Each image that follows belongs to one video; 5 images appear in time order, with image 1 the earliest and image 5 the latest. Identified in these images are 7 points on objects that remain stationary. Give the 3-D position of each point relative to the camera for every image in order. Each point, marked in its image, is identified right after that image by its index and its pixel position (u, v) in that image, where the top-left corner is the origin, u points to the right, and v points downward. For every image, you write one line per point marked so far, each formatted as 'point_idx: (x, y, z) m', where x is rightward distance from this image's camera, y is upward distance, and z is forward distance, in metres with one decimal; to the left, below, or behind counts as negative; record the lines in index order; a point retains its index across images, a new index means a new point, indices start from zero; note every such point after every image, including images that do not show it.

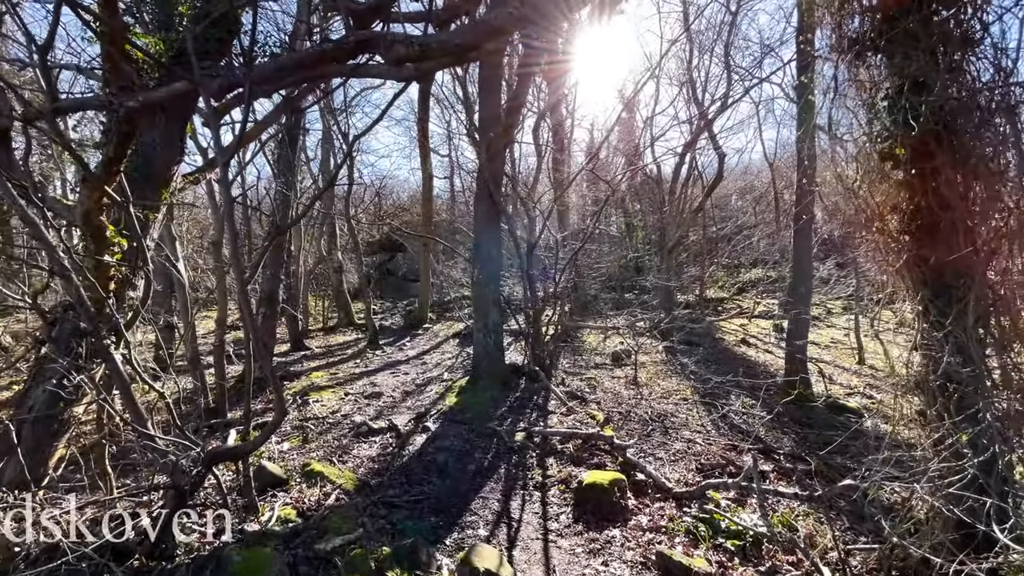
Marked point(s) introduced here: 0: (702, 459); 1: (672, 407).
0: (+1.7, -1.6, +4.4) m
1: (+2.1, -1.6, +6.2) m
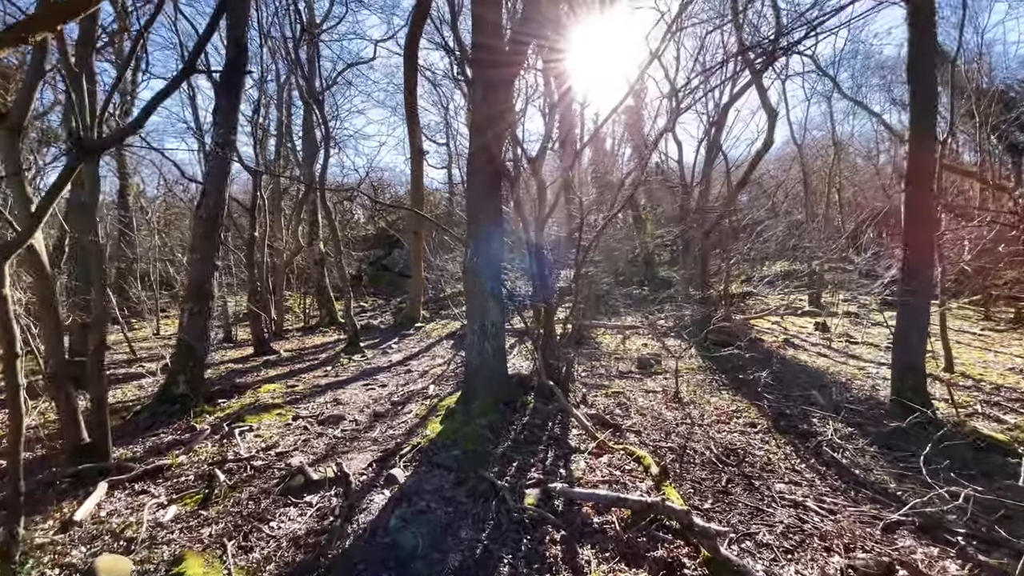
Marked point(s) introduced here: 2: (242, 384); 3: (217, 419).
0: (+1.8, -1.4, +2.6) m
1: (+2.1, -1.4, +4.4) m
2: (-3.7, -1.3, +6.5) m
3: (-3.1, -1.4, +5.0) m
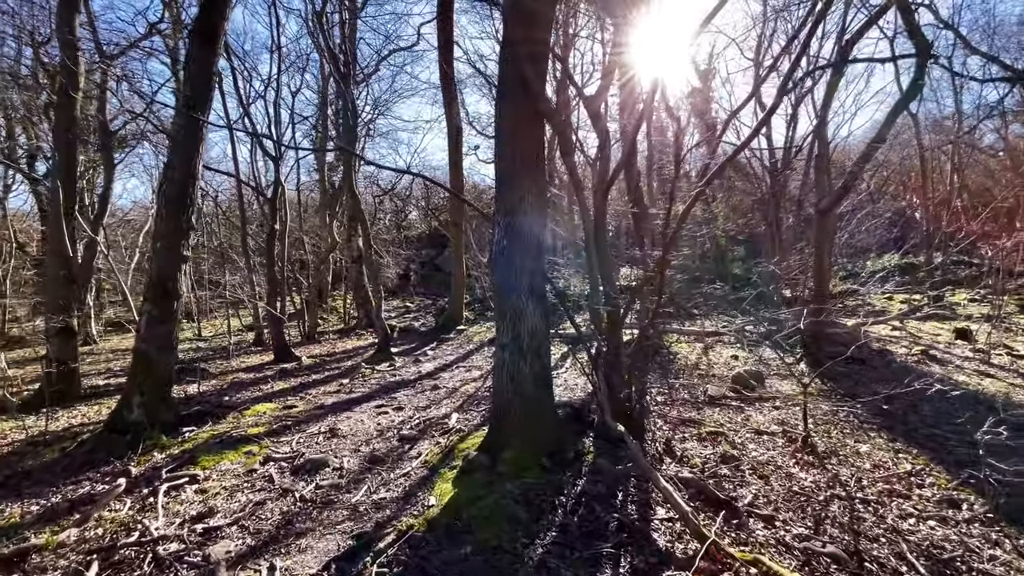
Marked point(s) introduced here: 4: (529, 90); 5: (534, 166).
0: (+1.9, -1.4, +0.8) m
1: (+2.4, -1.4, +2.5) m
2: (-3.1, -1.3, +5.3) m
3: (-2.7, -1.3, +3.7) m
4: (+0.1, +1.4, +3.4) m
5: (+0.2, +0.9, +3.4) m
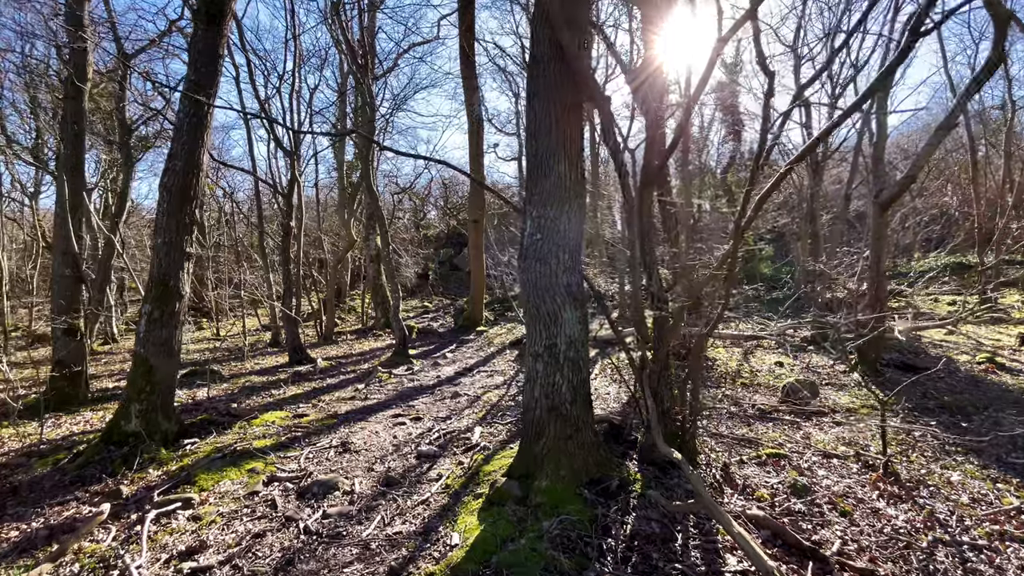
0: (+2.0, -1.4, +0.3) m
1: (+2.6, -1.4, +2.0) m
2: (-2.8, -1.3, +5.0) m
3: (-2.5, -1.3, +3.4) m
4: (+0.3, +1.4, +2.9) m
5: (+0.4, +0.9, +2.9) m
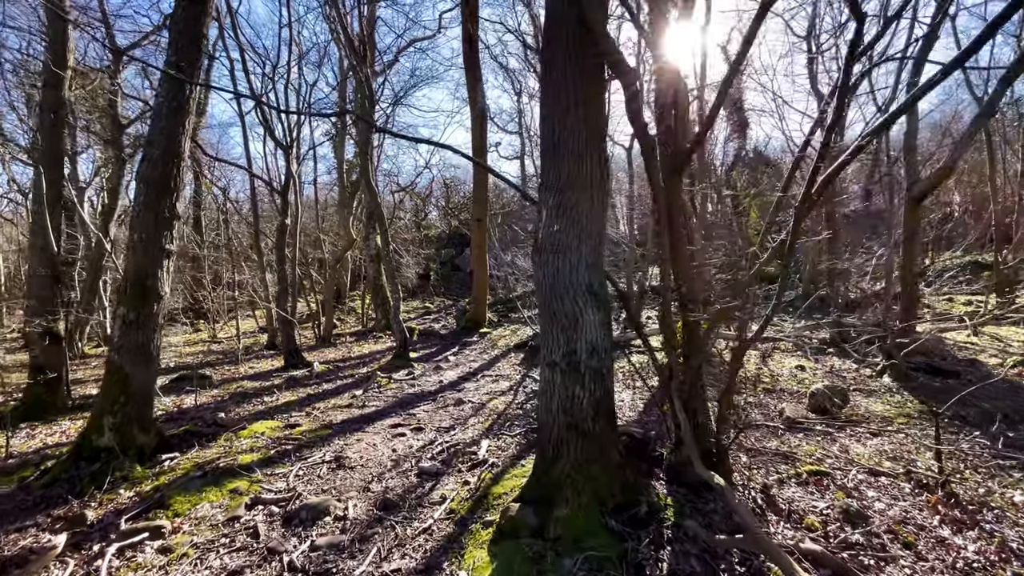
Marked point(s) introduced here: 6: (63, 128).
0: (+2.0, -1.4, -0.1) m
1: (+2.7, -1.4, +1.6) m
2: (-2.8, -1.3, +4.6) m
3: (-2.4, -1.3, +3.0) m
4: (+0.4, +1.4, +2.5) m
5: (+0.4, +0.9, +2.6) m
6: (-5.0, +1.8, +5.3) m
